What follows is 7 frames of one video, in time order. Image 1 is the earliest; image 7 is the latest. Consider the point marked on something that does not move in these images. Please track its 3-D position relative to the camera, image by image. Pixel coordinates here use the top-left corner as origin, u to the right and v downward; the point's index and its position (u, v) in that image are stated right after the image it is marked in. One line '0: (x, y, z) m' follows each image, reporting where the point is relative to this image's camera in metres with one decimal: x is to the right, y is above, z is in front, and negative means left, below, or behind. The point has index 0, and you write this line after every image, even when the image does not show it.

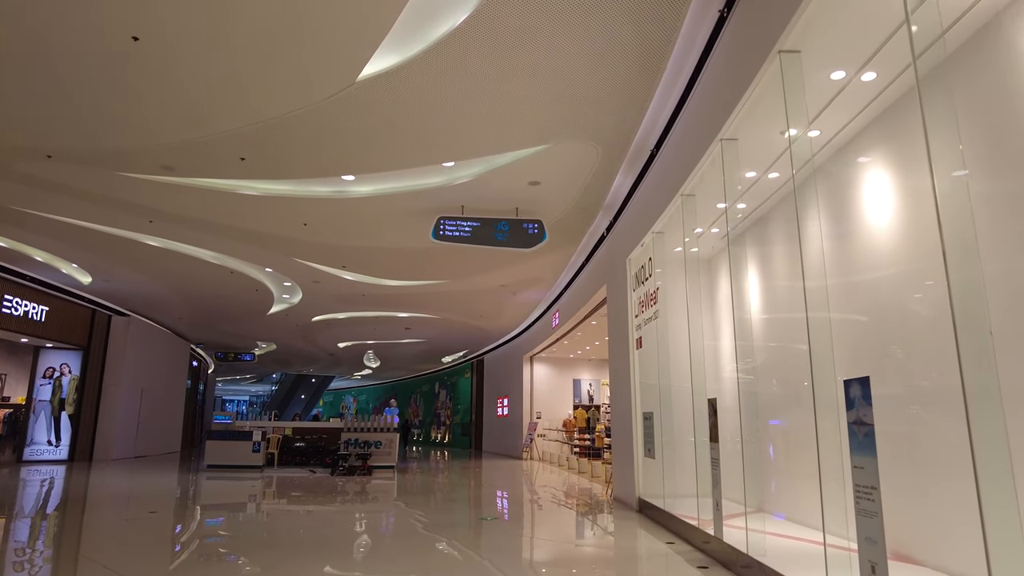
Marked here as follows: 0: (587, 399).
0: (+1.8, -2.7, +16.2) m
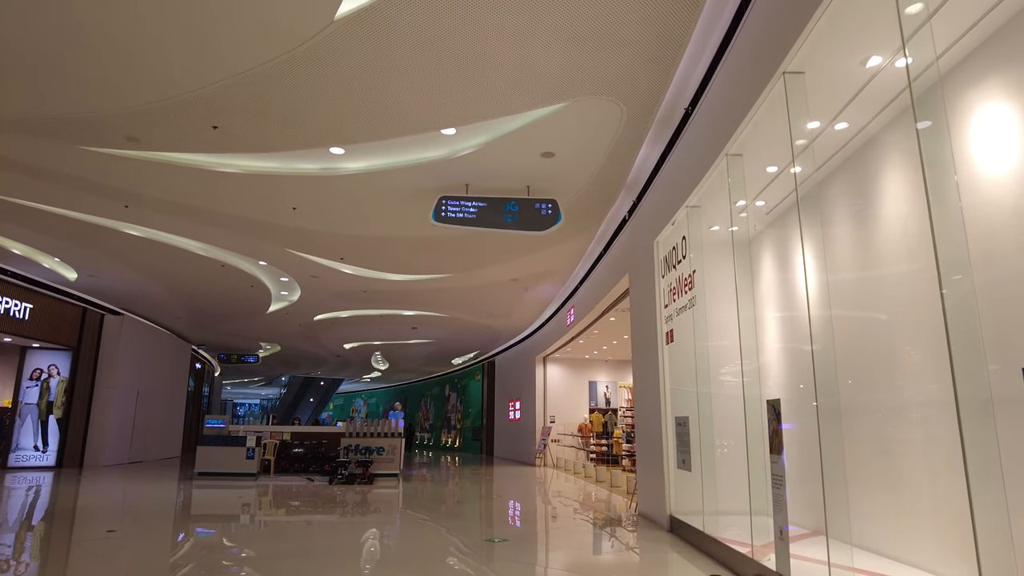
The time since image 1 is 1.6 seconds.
0: (+2.1, -2.6, +15.3) m
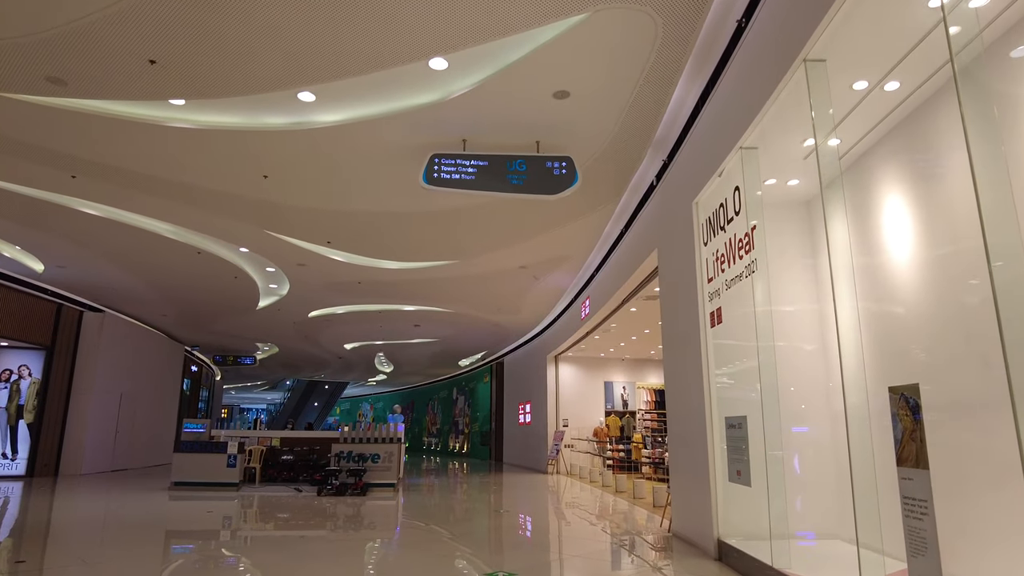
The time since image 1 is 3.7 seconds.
0: (+2.3, -2.5, +14.2) m
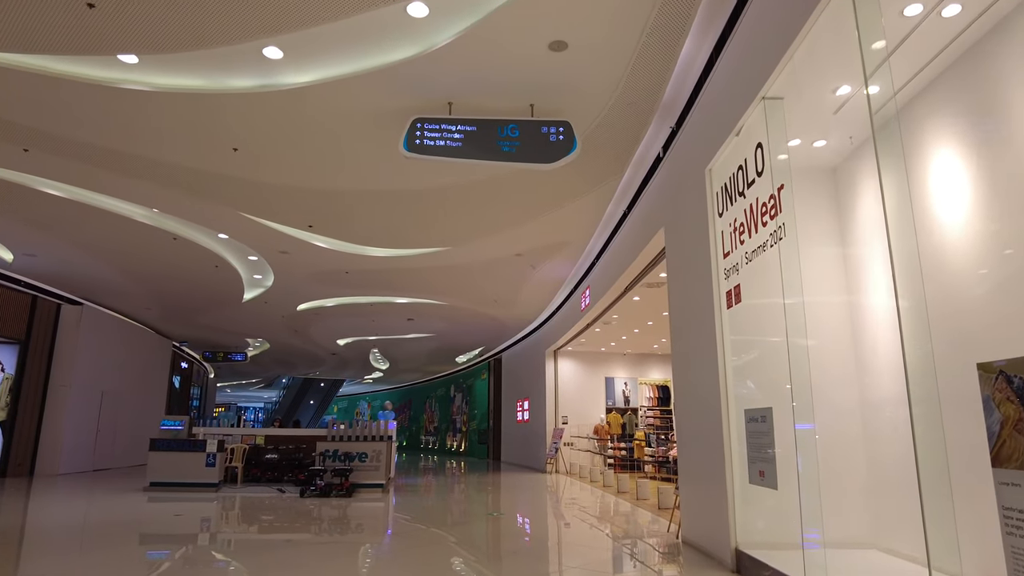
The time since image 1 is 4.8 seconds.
0: (+2.3, -2.3, +13.7) m
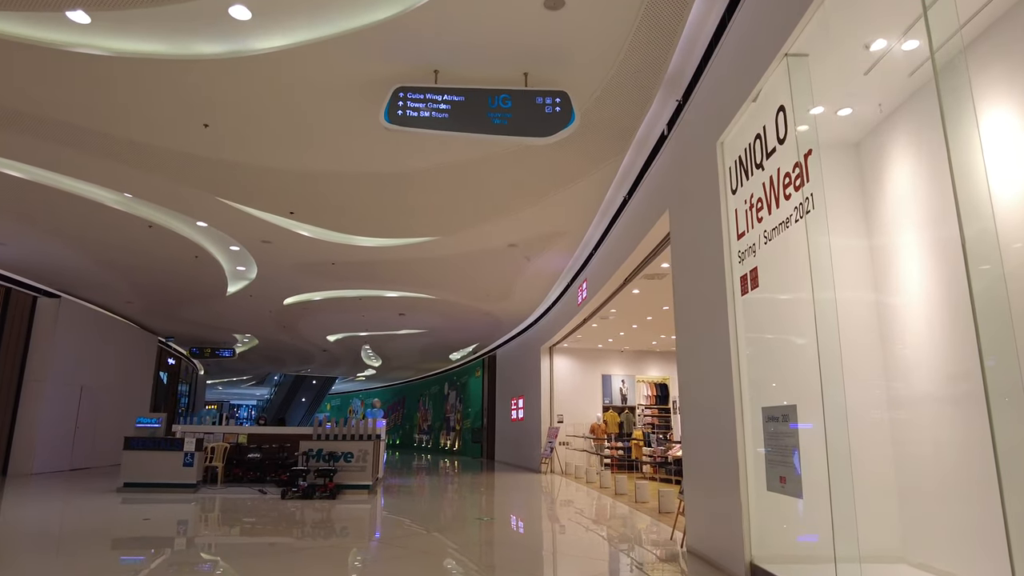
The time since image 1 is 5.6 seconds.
0: (+2.2, -2.2, +13.3) m
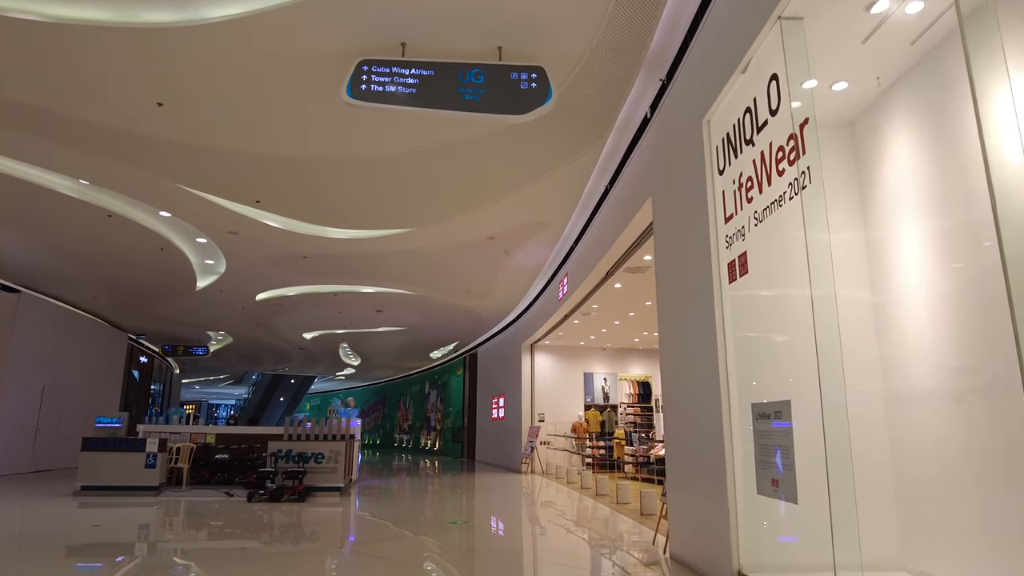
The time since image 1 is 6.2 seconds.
0: (+1.8, -2.2, +13.1) m
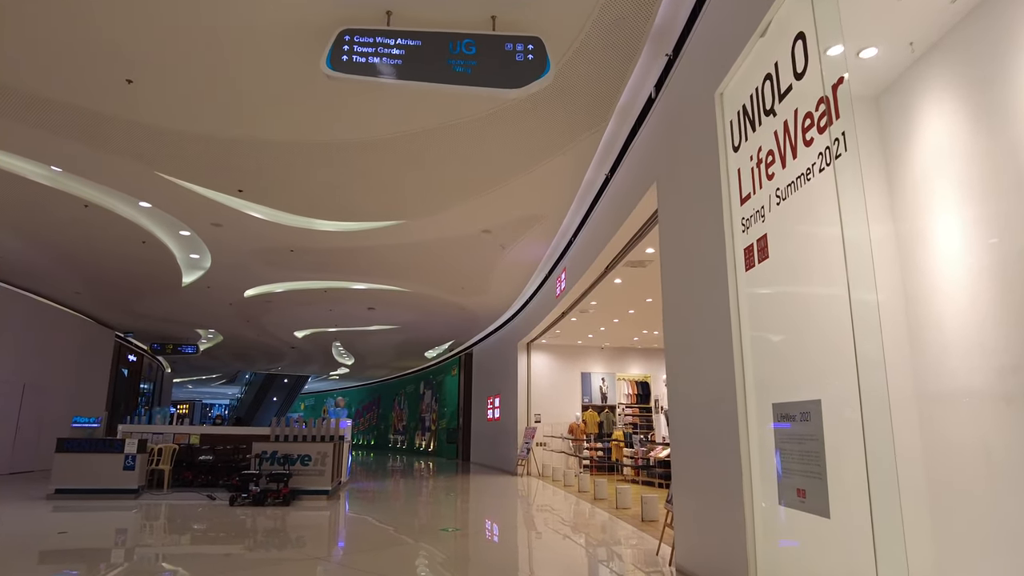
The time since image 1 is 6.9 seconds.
0: (+1.7, -2.1, +12.8) m
